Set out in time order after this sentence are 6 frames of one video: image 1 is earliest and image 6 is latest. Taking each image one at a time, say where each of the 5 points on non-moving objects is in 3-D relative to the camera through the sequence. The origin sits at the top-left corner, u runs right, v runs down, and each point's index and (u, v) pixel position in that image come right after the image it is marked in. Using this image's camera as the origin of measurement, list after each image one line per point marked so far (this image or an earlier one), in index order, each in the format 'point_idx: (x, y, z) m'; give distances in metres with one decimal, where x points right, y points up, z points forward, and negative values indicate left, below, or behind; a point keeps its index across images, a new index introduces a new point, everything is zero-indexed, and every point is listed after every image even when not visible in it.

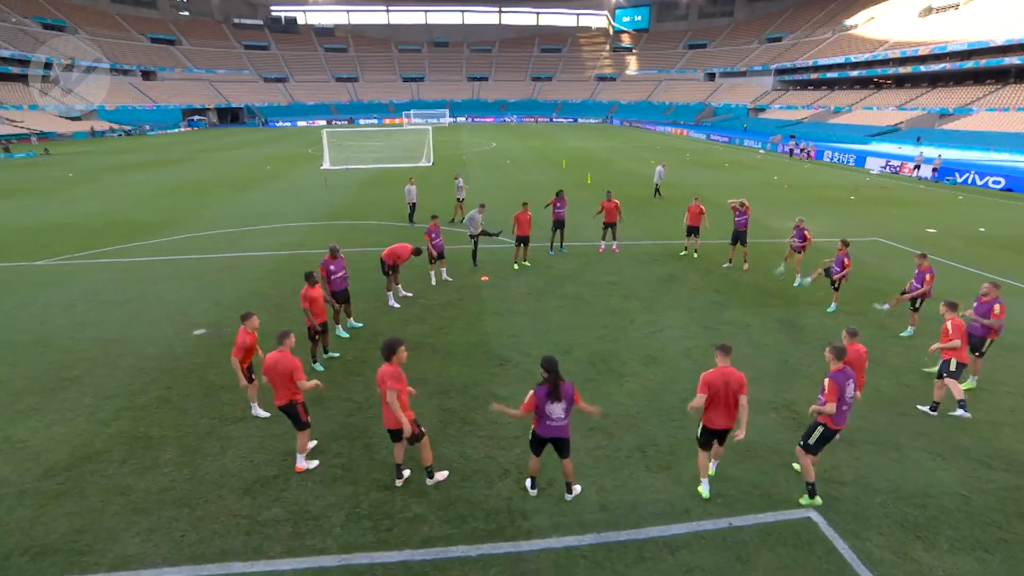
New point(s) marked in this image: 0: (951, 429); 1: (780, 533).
0: (+6.9, -2.2, +8.0) m
1: (+3.2, -2.9, +5.9) m
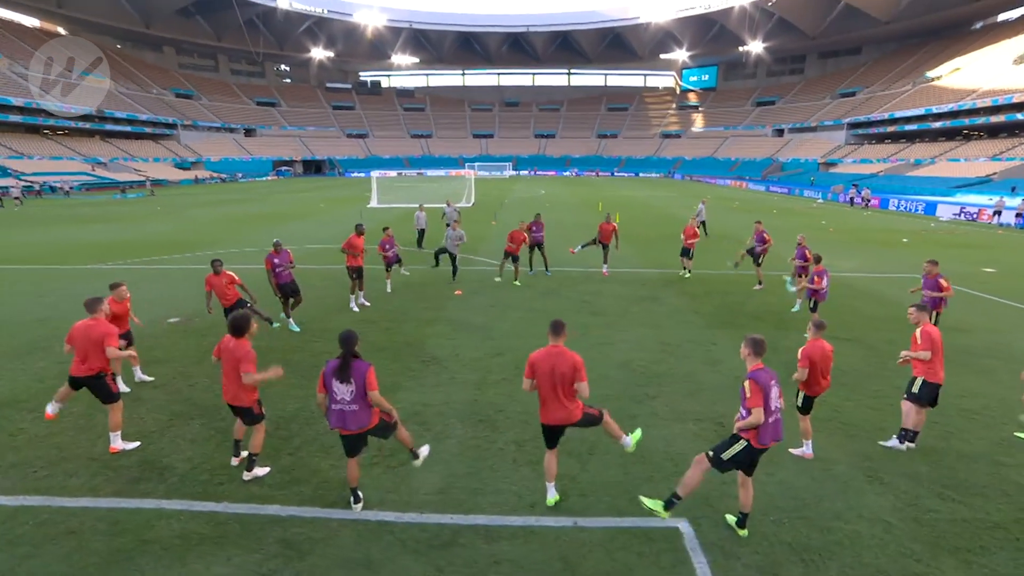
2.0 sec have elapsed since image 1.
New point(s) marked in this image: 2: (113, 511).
0: (+5.2, -2.2, +6.7) m
1: (+1.2, -2.5, +5.1) m
2: (-4.3, -2.4, +5.5) m
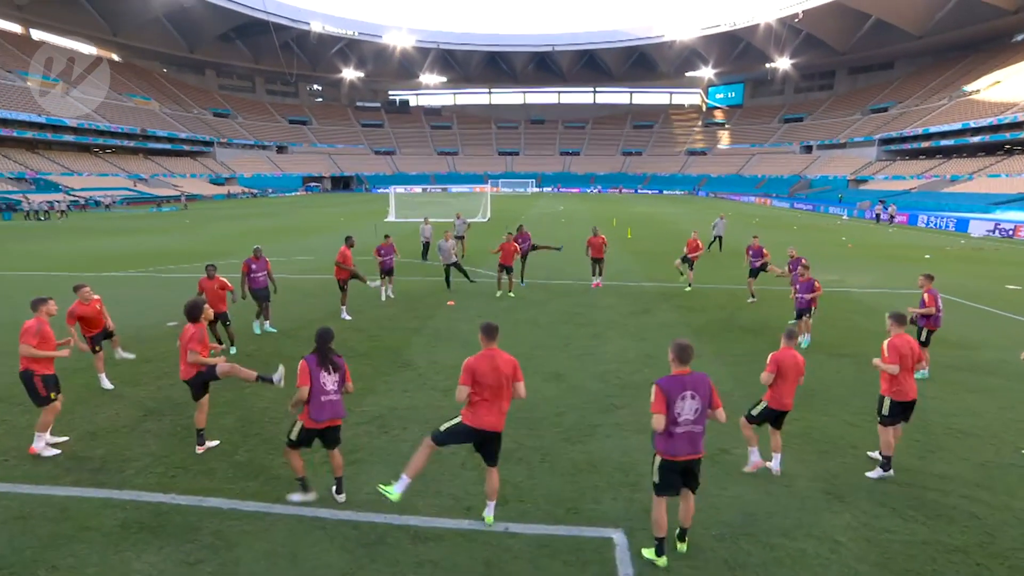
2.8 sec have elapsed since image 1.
0: (+4.6, -2.4, +6.4) m
1: (+0.5, -2.6, +5.0) m
2: (-5.0, -2.4, +5.7) m
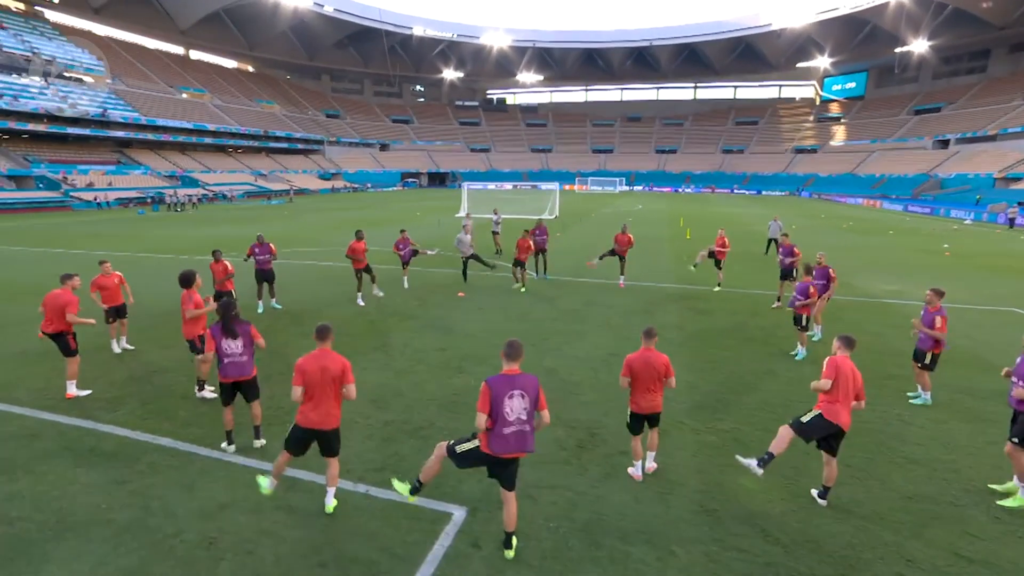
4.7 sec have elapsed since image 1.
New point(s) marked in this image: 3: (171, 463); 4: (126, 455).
0: (+3.1, -2.5, +6.1) m
1: (-1.2, -2.4, +5.6) m
2: (-6.4, -2.0, +7.3) m
3: (-4.2, -2.2, +6.4) m
4: (-5.0, -2.2, +6.6) m
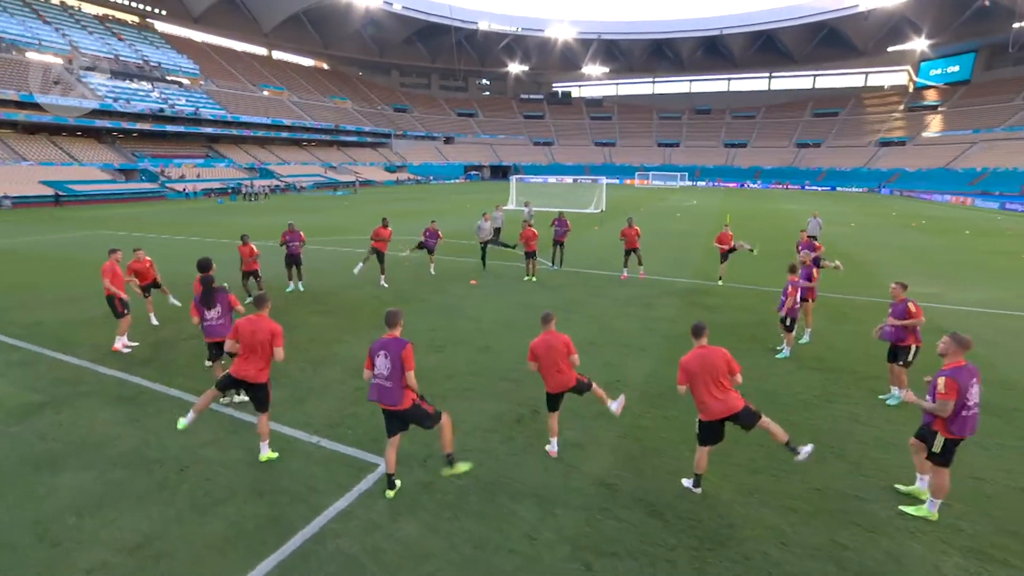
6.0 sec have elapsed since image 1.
0: (+2.2, -2.4, +6.4) m
1: (-2.2, -2.2, +6.5) m
2: (-7.0, -1.5, +8.9) m
3: (-5.1, -1.8, +7.7) m
4: (-5.8, -1.8, +8.0) m
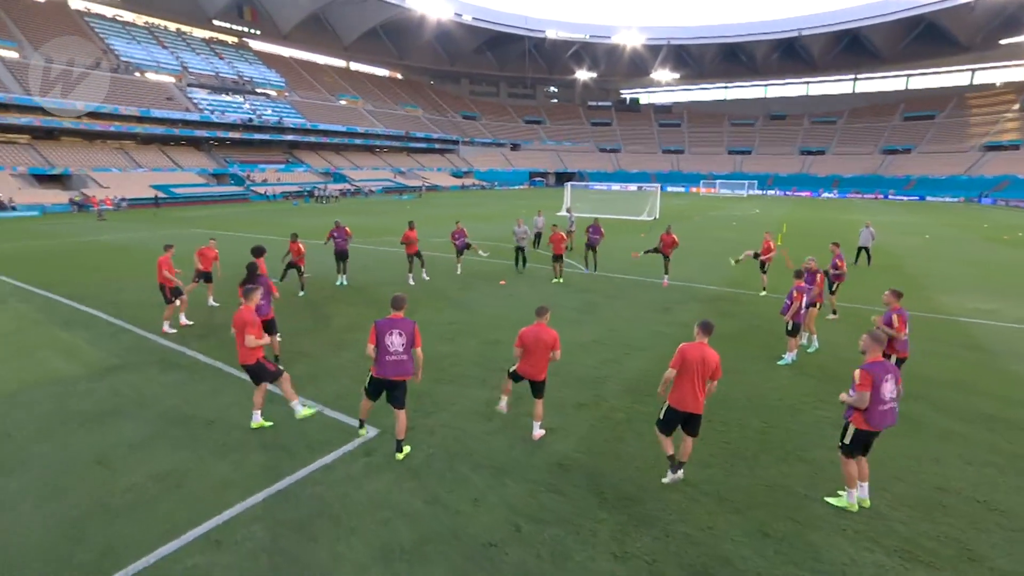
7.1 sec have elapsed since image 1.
0: (+1.7, -2.3, +6.8) m
1: (-2.5, -2.0, +7.4) m
2: (-7.0, -1.2, +10.5) m
3: (-5.2, -1.6, +9.1) m
4: (-5.9, -1.5, +9.5) m
